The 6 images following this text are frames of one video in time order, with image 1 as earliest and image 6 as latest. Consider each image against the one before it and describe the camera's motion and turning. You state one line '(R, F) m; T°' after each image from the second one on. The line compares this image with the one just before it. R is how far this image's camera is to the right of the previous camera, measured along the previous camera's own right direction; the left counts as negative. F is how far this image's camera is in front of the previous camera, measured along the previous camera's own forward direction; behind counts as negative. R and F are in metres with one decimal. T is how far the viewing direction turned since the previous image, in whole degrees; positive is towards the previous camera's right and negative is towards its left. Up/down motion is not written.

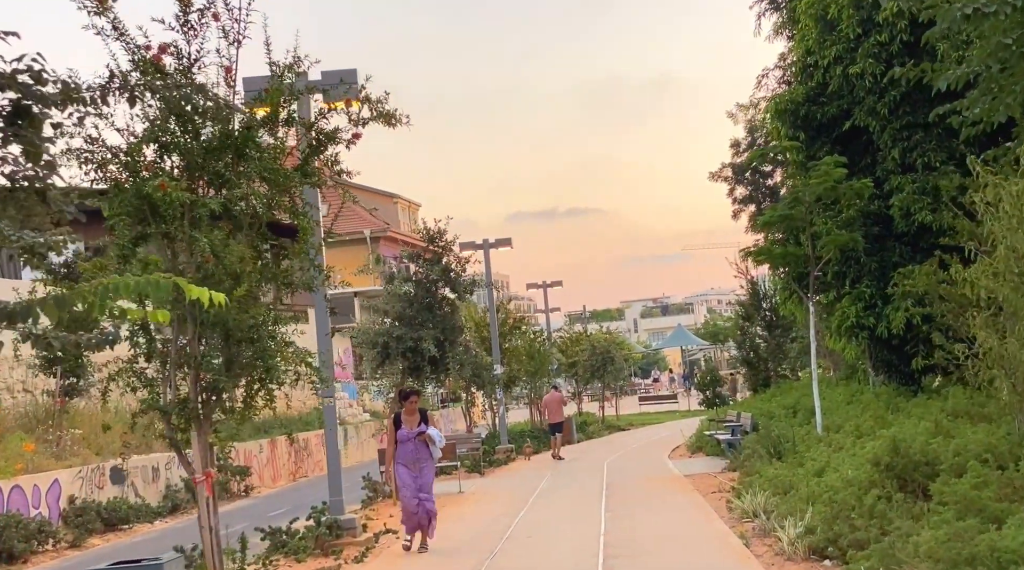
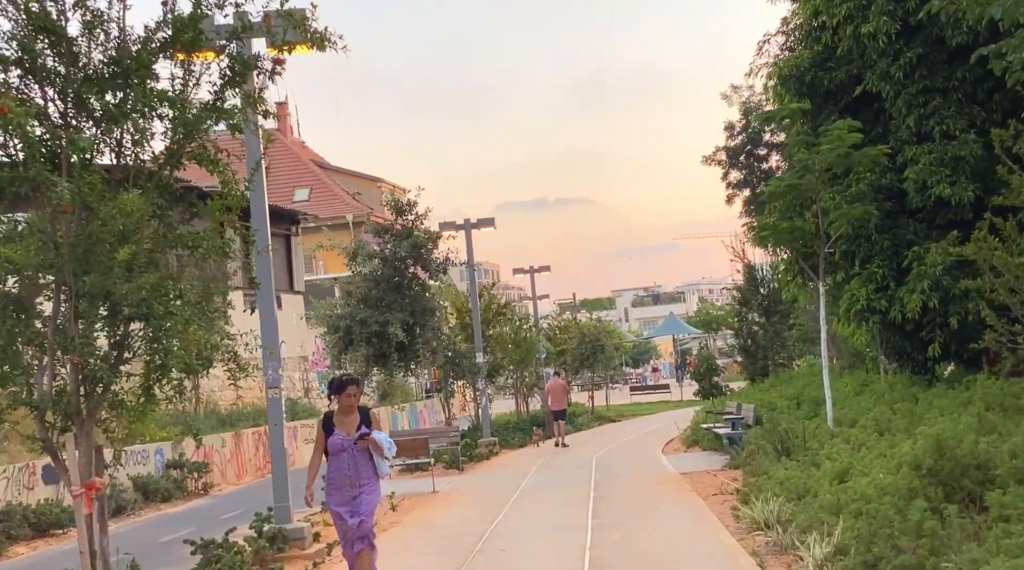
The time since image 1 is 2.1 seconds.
(+0.2, +1.8) m; 0°
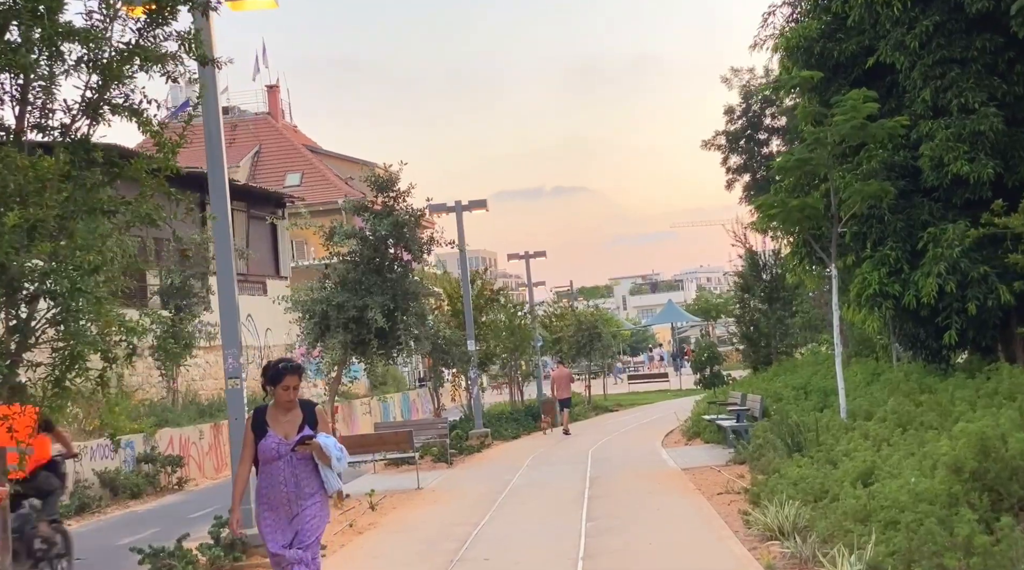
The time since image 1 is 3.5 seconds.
(+0.1, +1.1) m; 0°
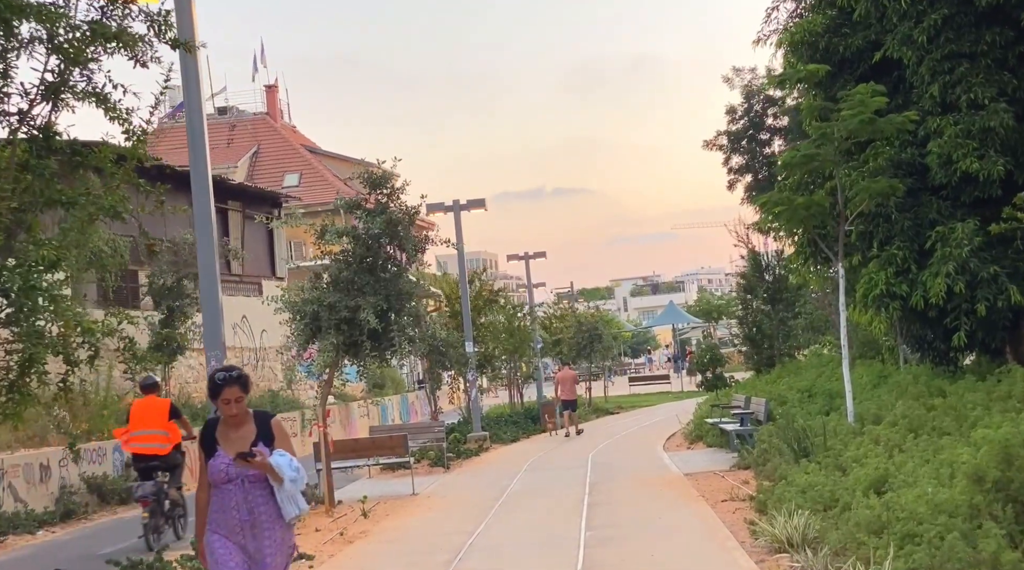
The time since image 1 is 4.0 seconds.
(0.0, +0.4) m; 0°
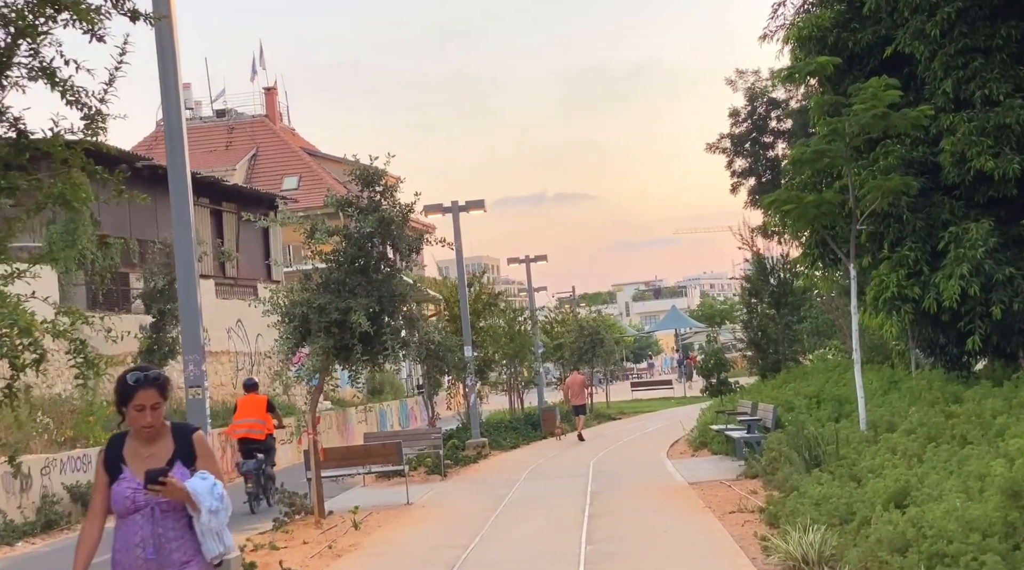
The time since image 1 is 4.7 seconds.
(0.0, +0.6) m; 0°
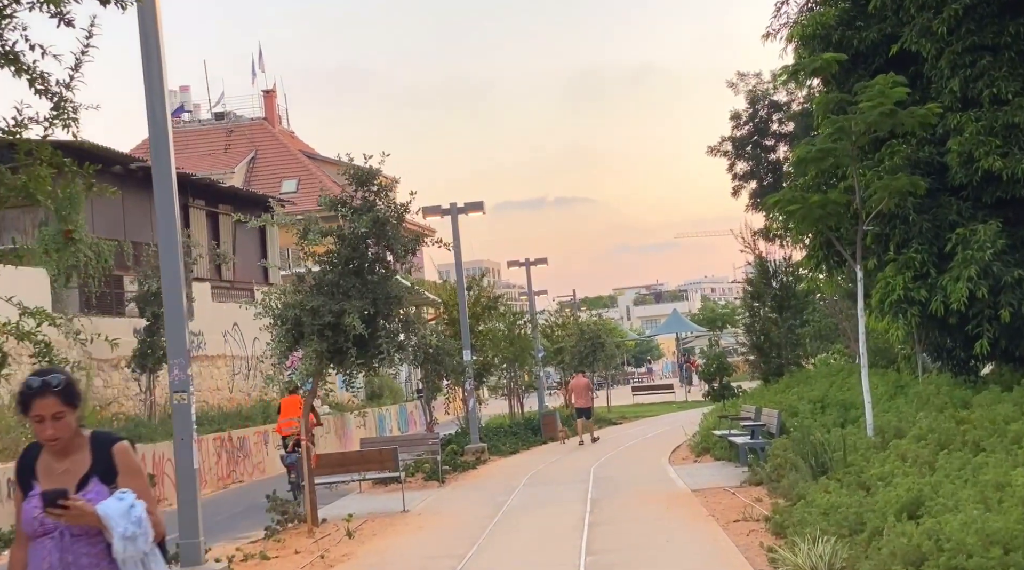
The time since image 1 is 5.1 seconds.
(0.0, +0.3) m; 0°
